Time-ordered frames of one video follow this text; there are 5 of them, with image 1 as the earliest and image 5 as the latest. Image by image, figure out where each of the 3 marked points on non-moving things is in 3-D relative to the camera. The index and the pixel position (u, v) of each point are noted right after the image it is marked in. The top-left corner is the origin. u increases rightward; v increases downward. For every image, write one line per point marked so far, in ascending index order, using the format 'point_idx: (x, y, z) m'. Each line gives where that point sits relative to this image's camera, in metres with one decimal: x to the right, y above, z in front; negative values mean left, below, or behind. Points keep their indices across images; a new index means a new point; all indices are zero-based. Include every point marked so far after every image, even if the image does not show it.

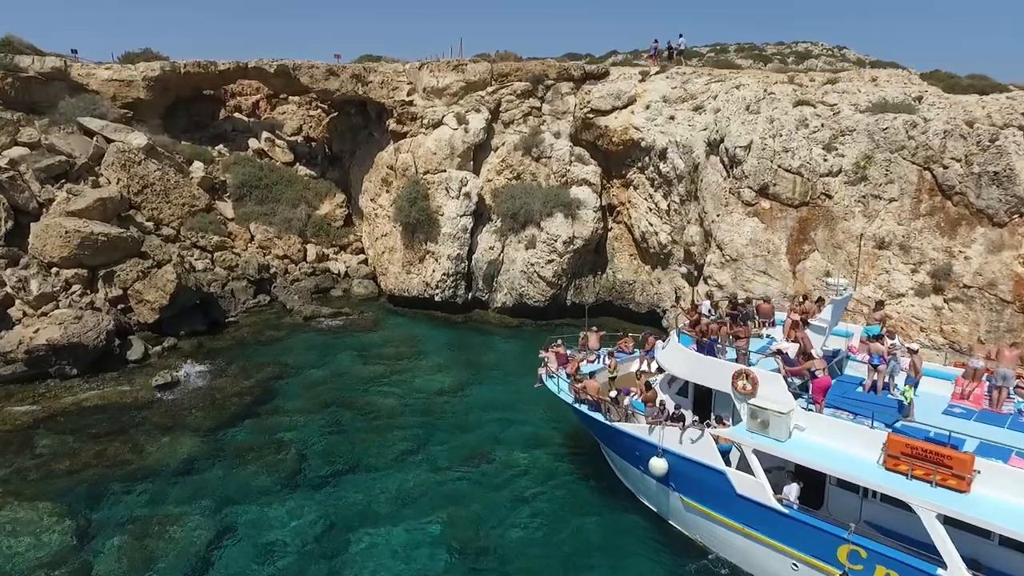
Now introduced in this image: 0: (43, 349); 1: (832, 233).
0: (-12.4, -1.6, +16.4) m
1: (+7.4, +1.3, +14.4) m
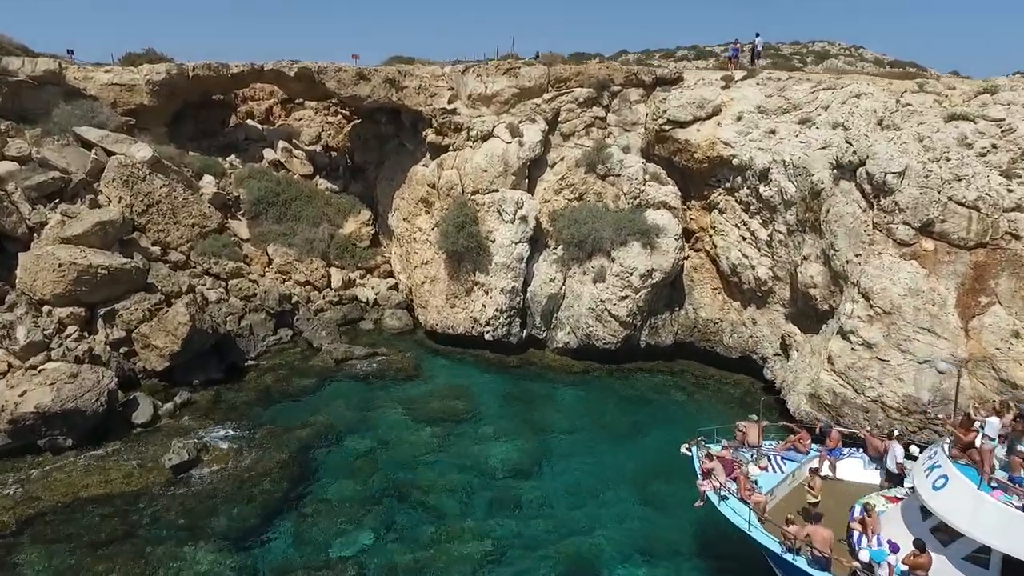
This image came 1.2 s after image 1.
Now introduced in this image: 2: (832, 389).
0: (-10.5, -2.8, +13.4) m
1: (+9.4, +0.1, +11.4) m
2: (+6.6, -2.1, +12.8) m
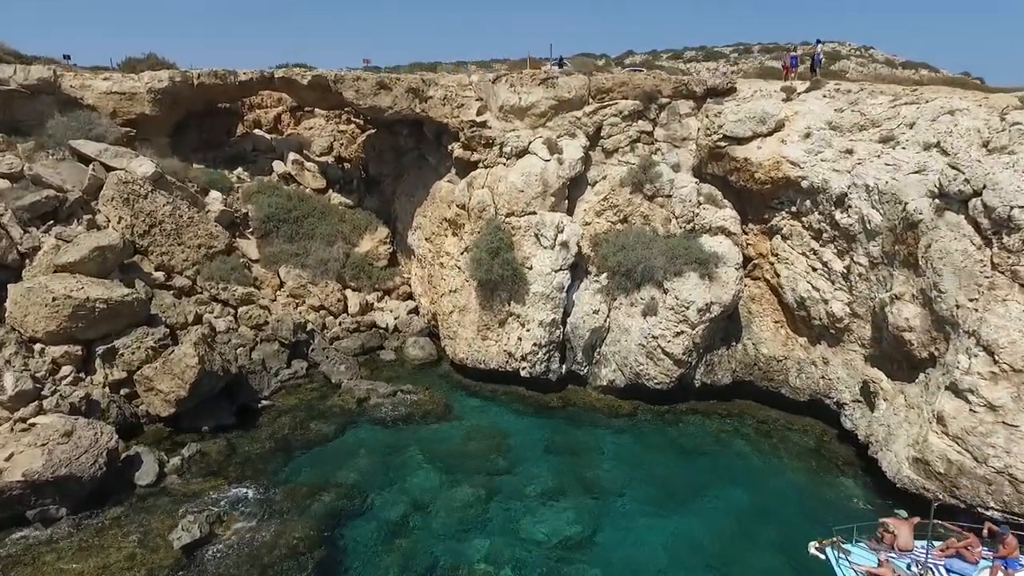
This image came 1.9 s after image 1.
0: (-9.3, -3.7, +11.7) m
1: (+10.6, -0.8, +9.7) m
2: (+7.8, -3.0, +11.1) m
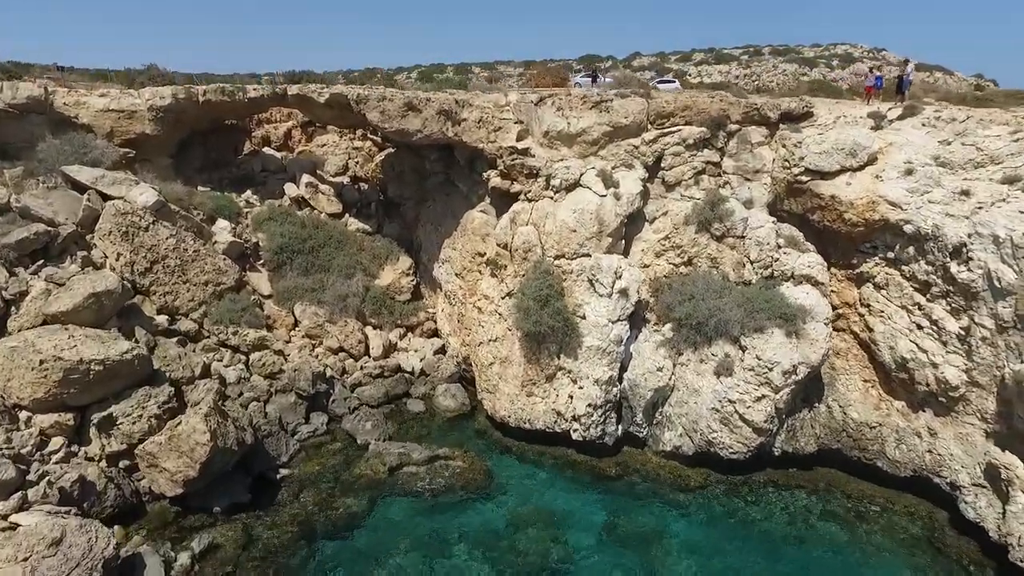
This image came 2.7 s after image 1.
0: (-8.0, -5.1, +9.6) m
1: (+11.9, -2.2, +7.7) m
2: (+9.1, -4.3, +9.0) m
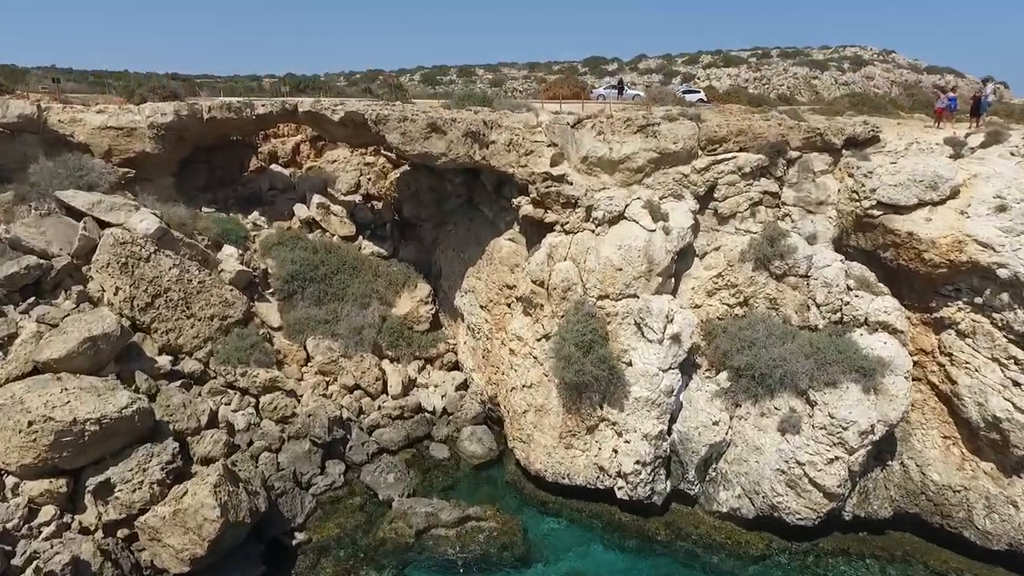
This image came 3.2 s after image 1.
0: (-7.1, -6.1, +8.1) m
1: (+12.8, -3.2, +6.2) m
2: (+10.0, -5.3, +7.5) m
